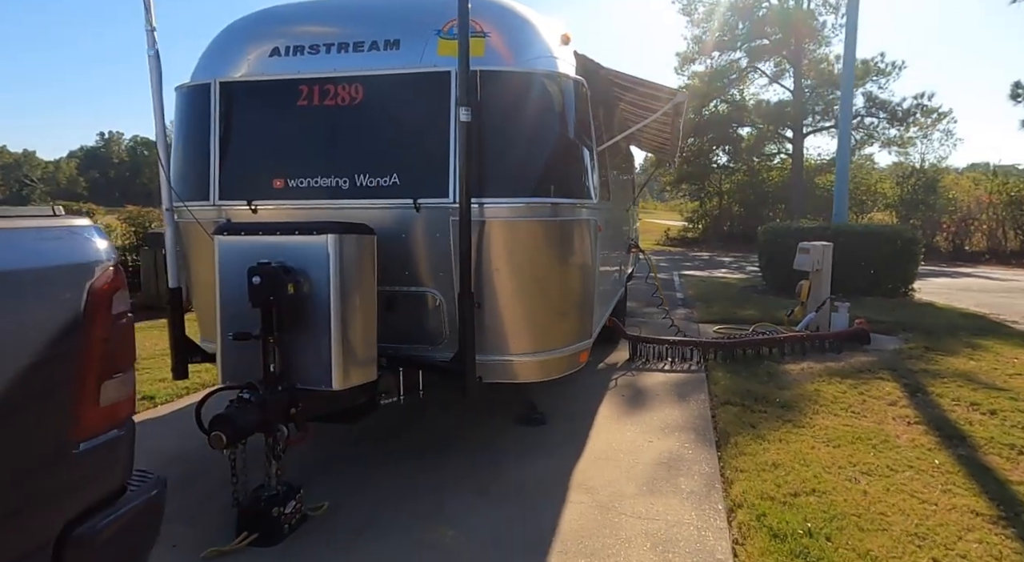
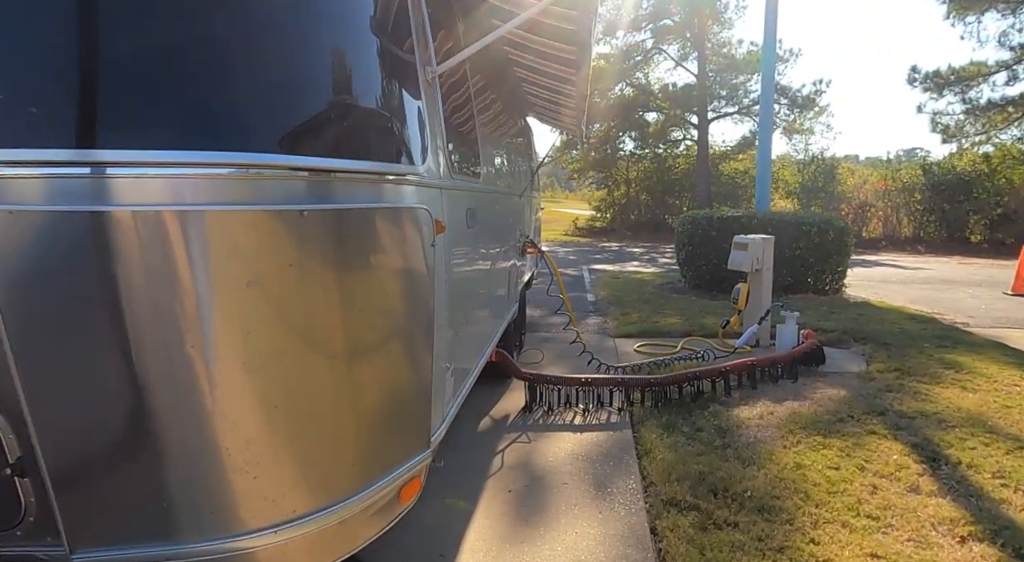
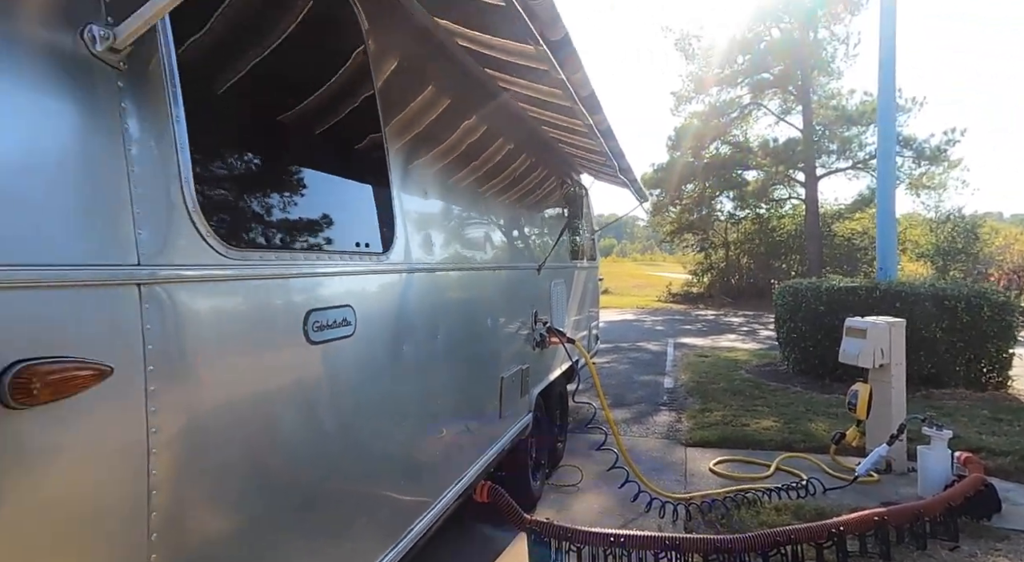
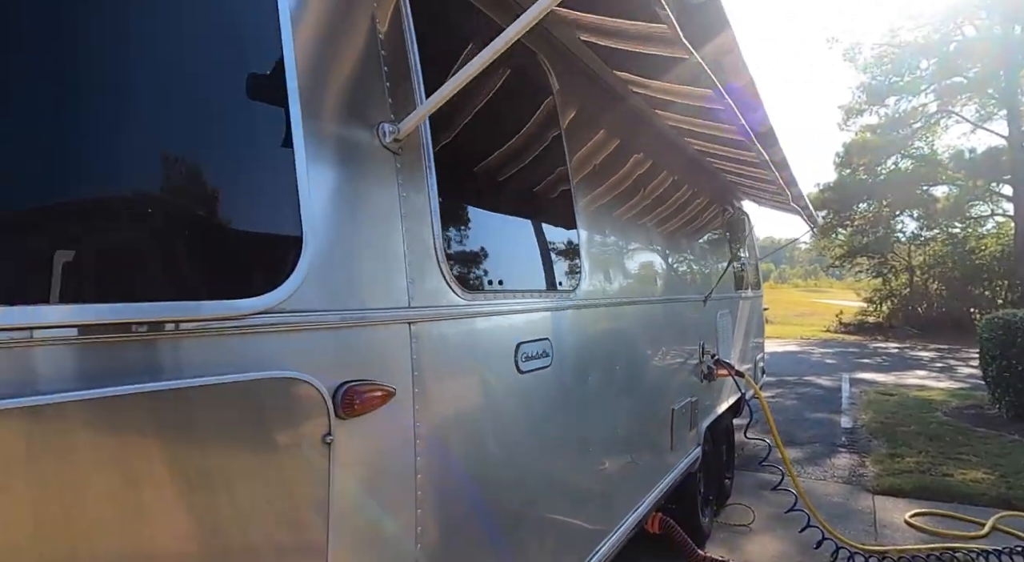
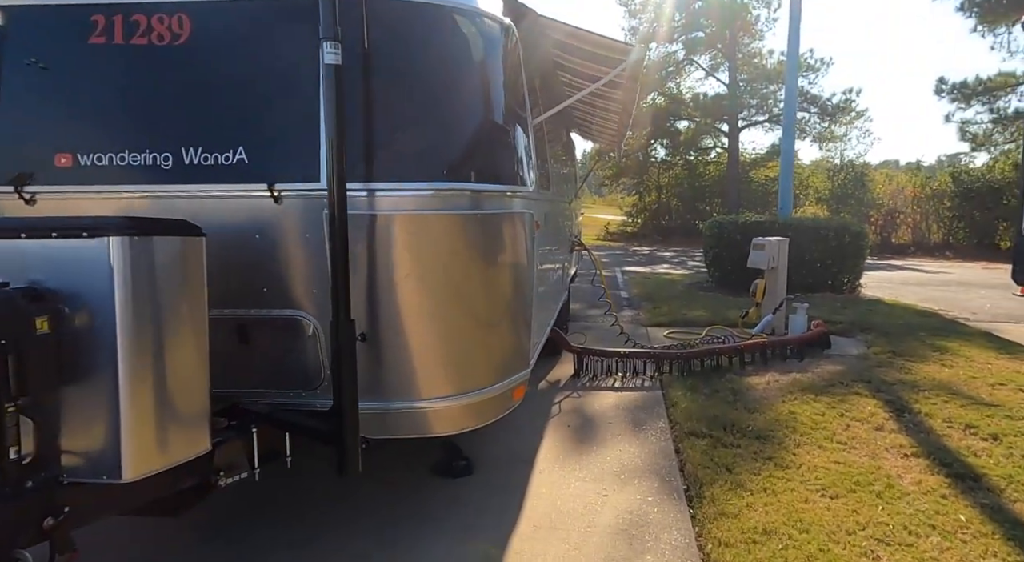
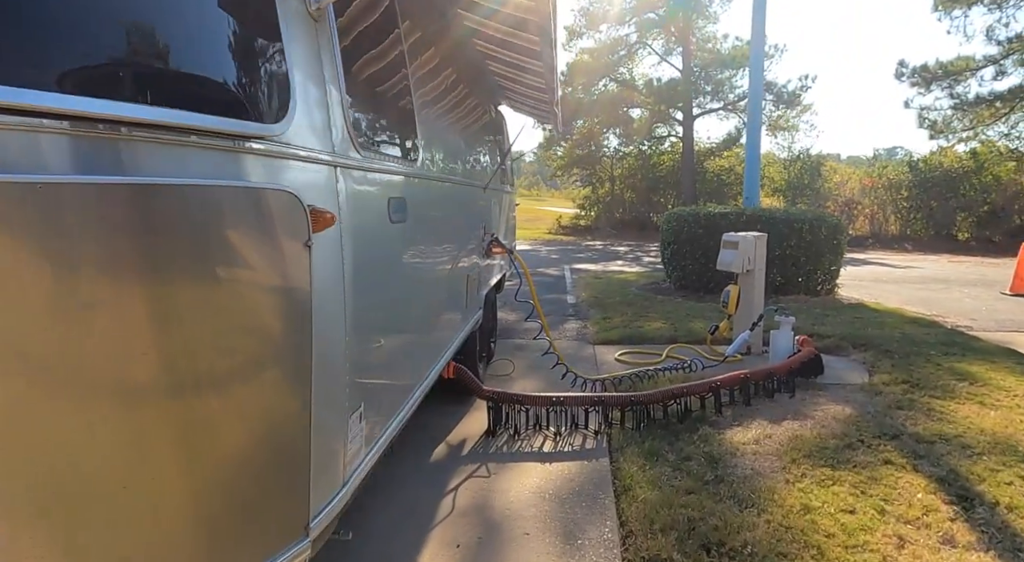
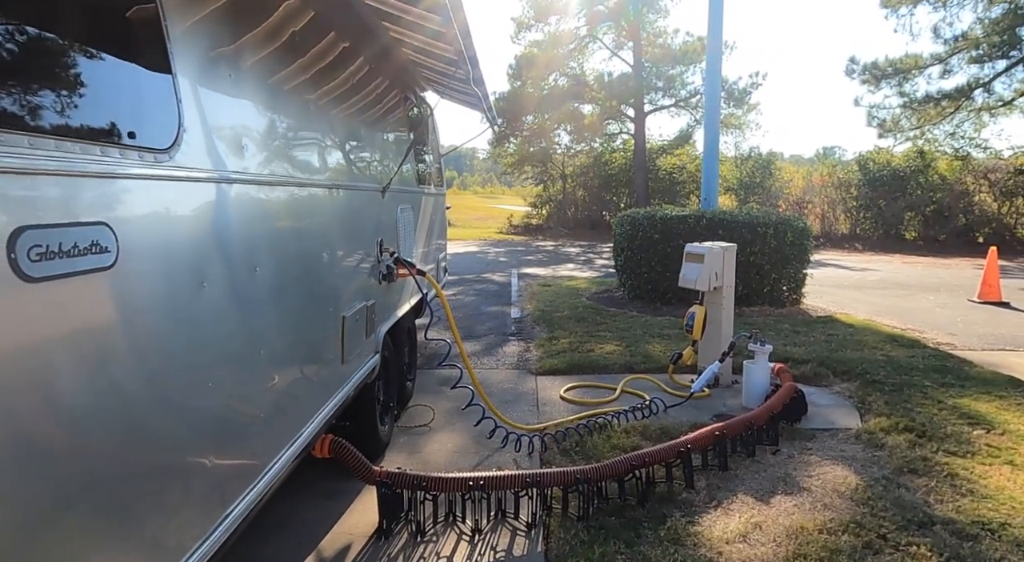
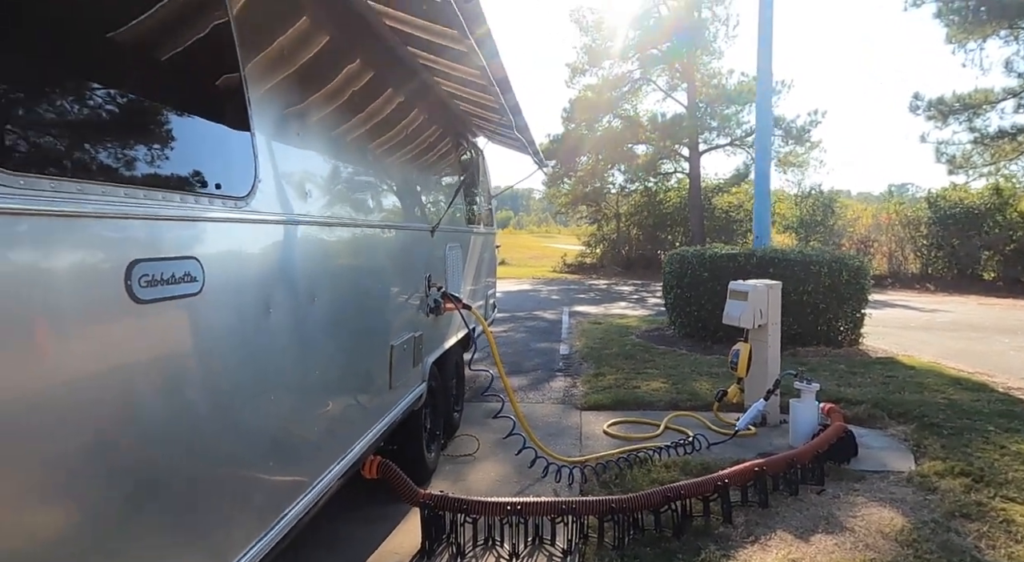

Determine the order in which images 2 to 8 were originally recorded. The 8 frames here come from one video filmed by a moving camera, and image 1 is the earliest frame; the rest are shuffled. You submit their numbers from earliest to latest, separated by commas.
5, 2, 6, 7, 8, 3, 4
